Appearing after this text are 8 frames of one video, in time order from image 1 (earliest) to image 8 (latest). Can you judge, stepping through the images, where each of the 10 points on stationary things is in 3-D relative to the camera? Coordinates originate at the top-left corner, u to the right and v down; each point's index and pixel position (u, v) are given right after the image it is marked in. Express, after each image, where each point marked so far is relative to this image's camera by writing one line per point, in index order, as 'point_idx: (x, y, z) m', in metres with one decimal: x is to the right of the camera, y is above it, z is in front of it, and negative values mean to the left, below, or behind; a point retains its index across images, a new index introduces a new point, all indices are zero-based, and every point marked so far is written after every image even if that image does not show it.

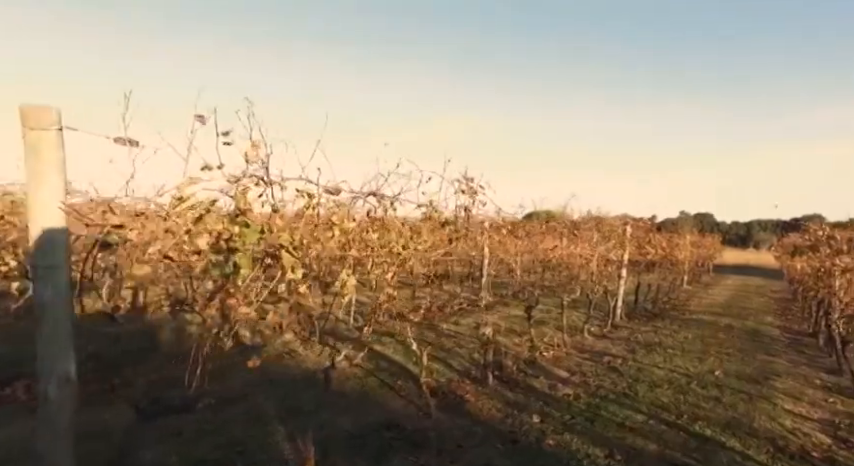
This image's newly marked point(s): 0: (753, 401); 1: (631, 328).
0: (+7.5, -3.9, +9.7) m
1: (+8.5, -4.0, +17.5) m
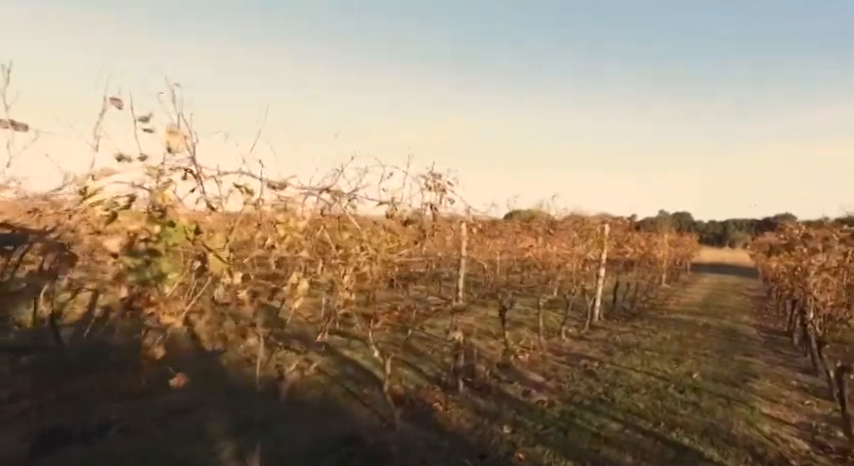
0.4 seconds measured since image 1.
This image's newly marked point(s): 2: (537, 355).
0: (+6.8, -3.9, +9.3) m
1: (+7.5, -4.0, +17.3) m
2: (+3.5, -3.9, +13.3) m
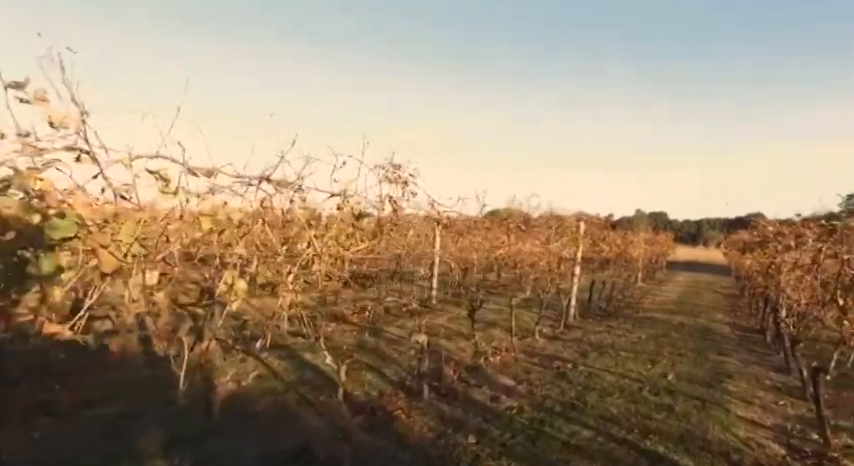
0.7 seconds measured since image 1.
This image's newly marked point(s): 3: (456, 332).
0: (+6.0, -3.8, +9.0) m
1: (+6.3, -3.9, +16.9) m
2: (+2.5, -3.8, +12.7) m
3: (+1.1, -3.6, +15.2) m
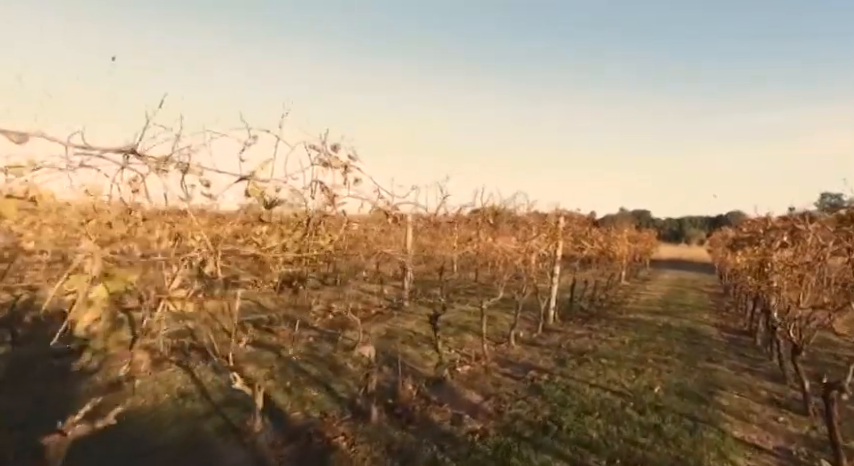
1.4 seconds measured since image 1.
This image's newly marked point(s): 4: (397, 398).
0: (+5.0, -3.6, +7.8) m
1: (+5.1, -3.7, +15.7) m
2: (+1.4, -3.6, +11.4) m
3: (-0.1, -3.5, +13.8) m
4: (-0.6, -3.5, +8.9) m
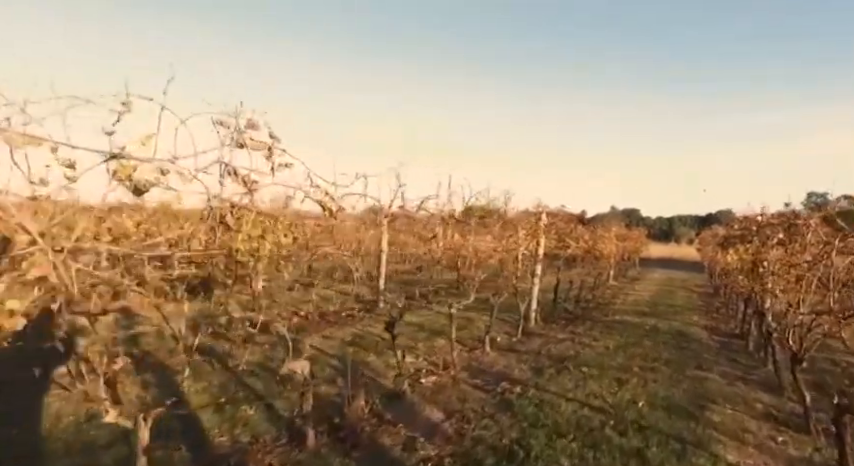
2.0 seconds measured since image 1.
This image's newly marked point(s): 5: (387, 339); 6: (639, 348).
0: (+4.1, -3.6, +6.7) m
1: (+4.1, -3.6, +14.6) m
2: (+0.5, -3.5, +10.3) m
3: (-1.0, -3.4, +12.7) m
4: (-1.5, -3.4, +7.7) m
5: (-1.3, -3.3, +13.2) m
6: (+6.6, -3.5, +13.0) m
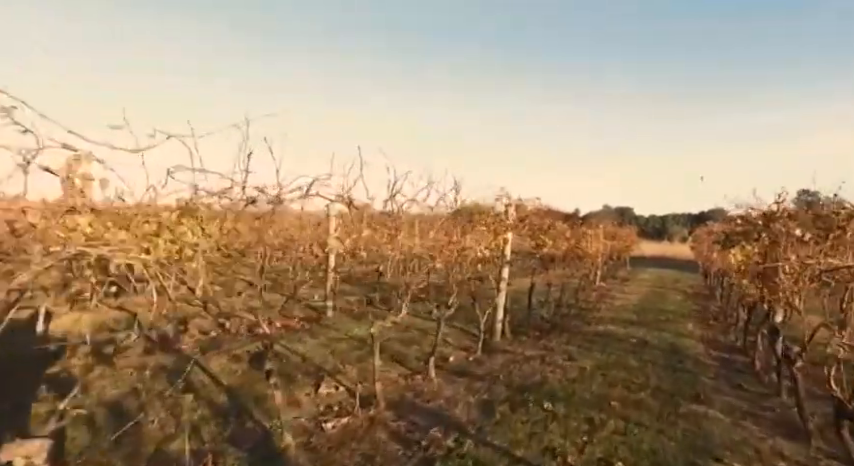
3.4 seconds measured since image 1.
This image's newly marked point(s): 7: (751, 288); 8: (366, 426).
0: (+2.5, -3.4, +4.2) m
1: (+2.4, -3.5, +12.1) m
2: (-1.2, -3.4, +7.7) m
3: (-2.7, -3.2, +10.1) m
4: (-3.1, -3.3, +5.1) m
5: (-3.0, -3.2, +10.6) m
6: (+4.9, -3.4, +10.5) m
7: (+8.8, -1.5, +11.3) m
8: (-1.1, -3.4, +7.5) m
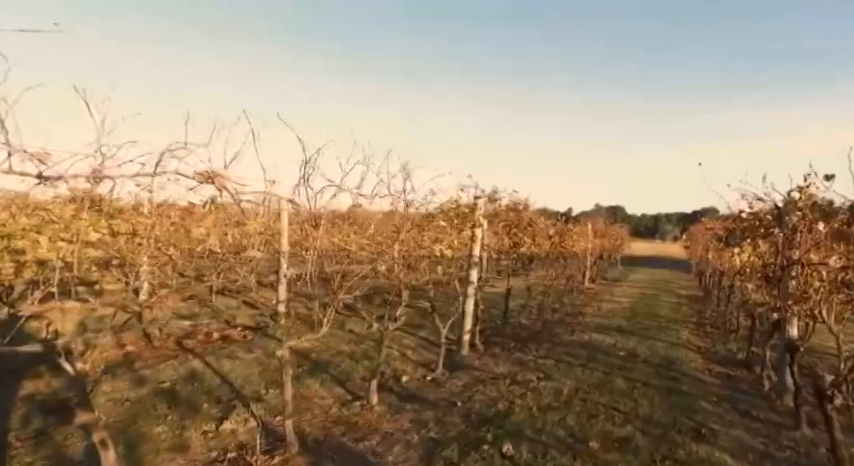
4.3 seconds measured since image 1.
0: (+1.5, -3.3, +2.3) m
1: (+1.2, -3.4, +10.3) m
2: (-2.3, -3.3, +5.8) m
3: (-3.9, -3.1, +8.2) m
4: (-4.2, -3.2, +3.2) m
5: (-4.1, -3.1, +8.7) m
6: (+3.7, -3.3, +8.7) m
7: (+7.6, -1.4, +9.5) m
8: (-2.2, -3.3, +5.6) m
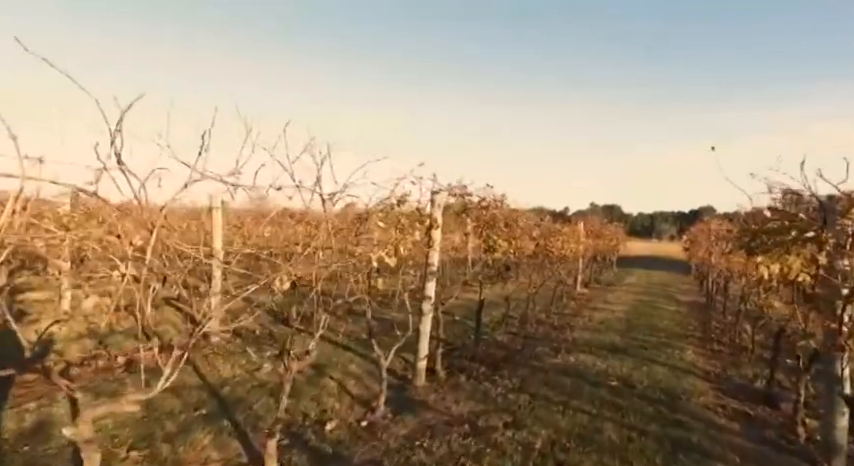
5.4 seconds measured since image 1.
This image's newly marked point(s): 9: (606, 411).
0: (+0.3, -3.4, +0.1) m
1: (0.0, -3.4, +8.0) m
2: (-3.4, -3.4, +3.6) m
3: (-5.1, -3.2, +5.9) m
4: (-5.4, -3.3, +0.9) m
5: (-5.3, -3.1, +6.4) m
6: (+2.5, -3.4, +6.5) m
7: (+6.4, -1.4, +7.3) m
8: (-3.4, -3.4, +3.4) m
9: (+3.4, -3.4, +8.0) m
